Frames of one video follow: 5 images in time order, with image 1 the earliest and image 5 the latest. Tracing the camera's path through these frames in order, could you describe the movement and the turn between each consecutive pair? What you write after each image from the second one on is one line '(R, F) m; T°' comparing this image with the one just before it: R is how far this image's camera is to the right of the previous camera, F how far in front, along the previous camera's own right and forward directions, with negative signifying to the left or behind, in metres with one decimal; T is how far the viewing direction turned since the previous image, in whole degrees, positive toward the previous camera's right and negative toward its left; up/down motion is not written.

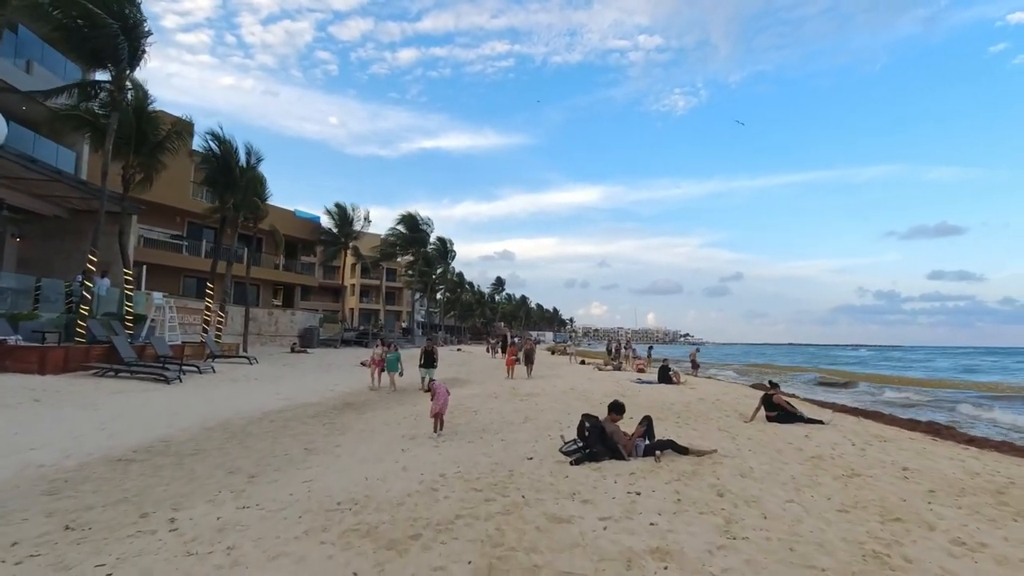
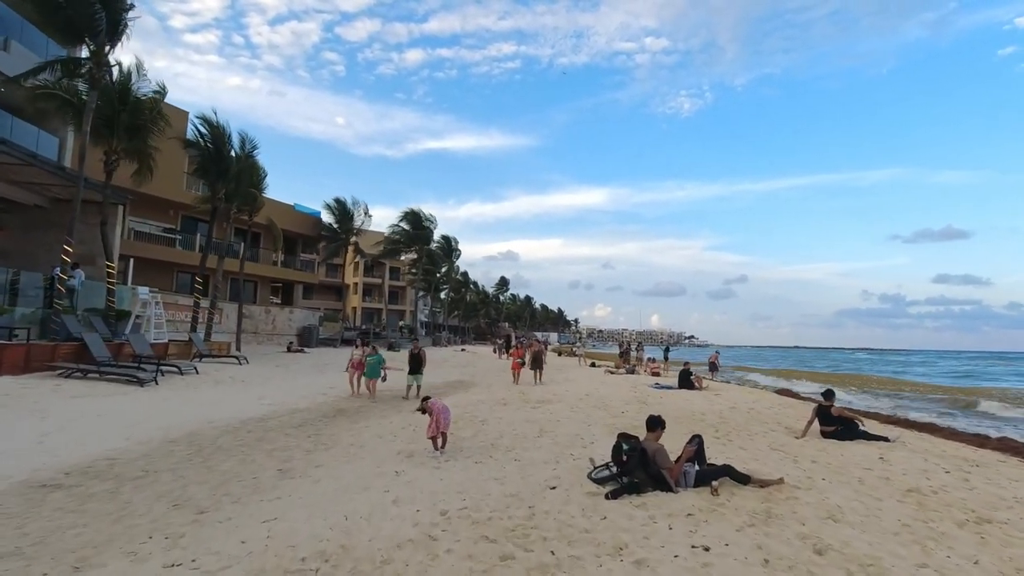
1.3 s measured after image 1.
(-0.2, +1.6) m; 0°
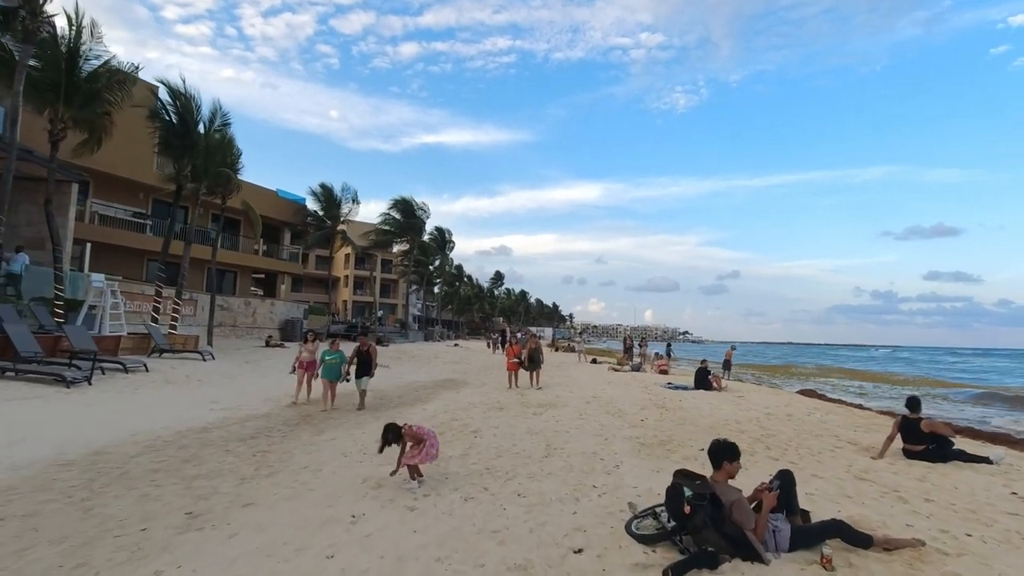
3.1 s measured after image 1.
(-0.1, +2.2) m; +1°
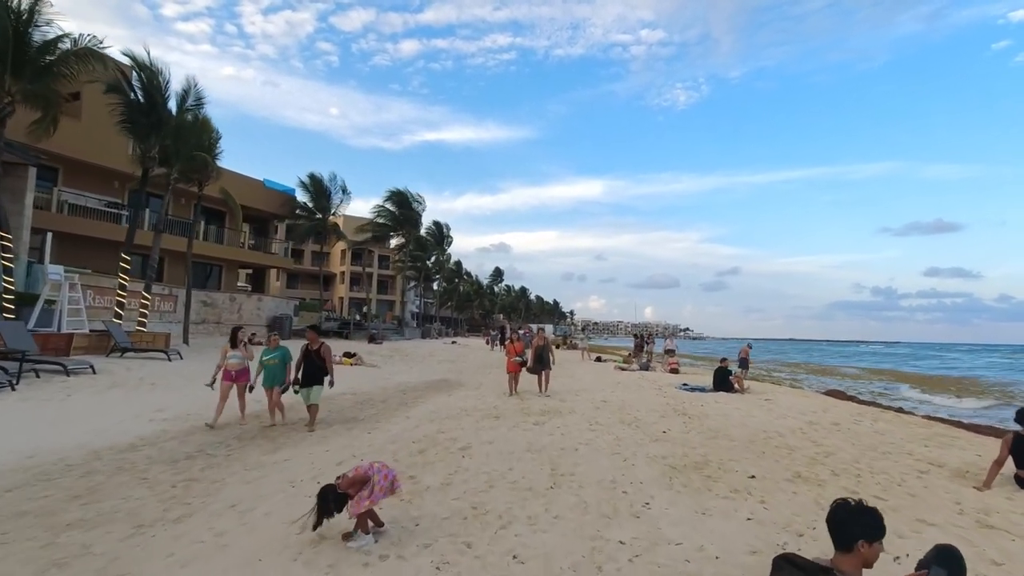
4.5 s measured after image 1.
(+0.1, +1.8) m; 0°
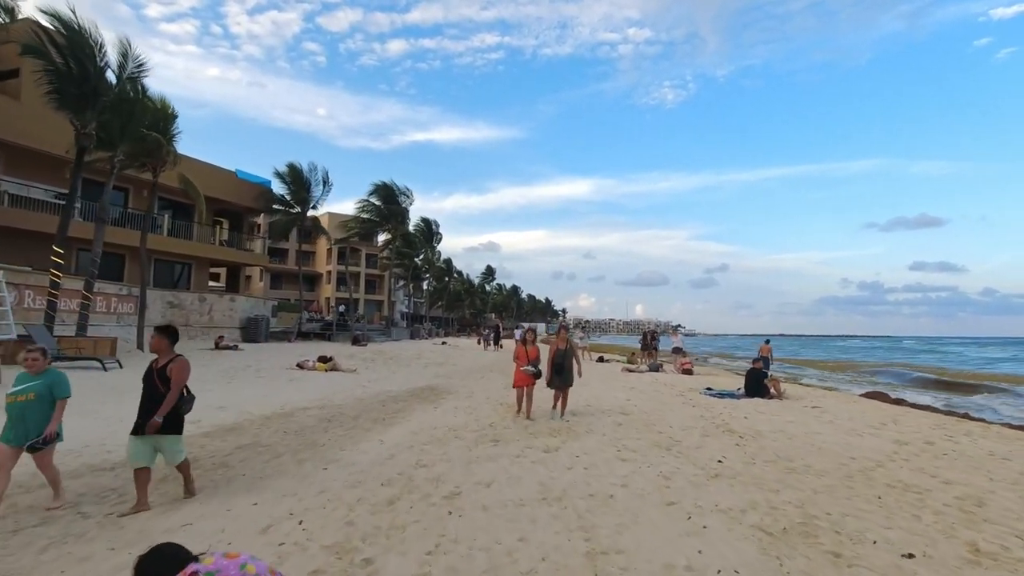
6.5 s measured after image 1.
(-0.2, +2.4) m; +1°
